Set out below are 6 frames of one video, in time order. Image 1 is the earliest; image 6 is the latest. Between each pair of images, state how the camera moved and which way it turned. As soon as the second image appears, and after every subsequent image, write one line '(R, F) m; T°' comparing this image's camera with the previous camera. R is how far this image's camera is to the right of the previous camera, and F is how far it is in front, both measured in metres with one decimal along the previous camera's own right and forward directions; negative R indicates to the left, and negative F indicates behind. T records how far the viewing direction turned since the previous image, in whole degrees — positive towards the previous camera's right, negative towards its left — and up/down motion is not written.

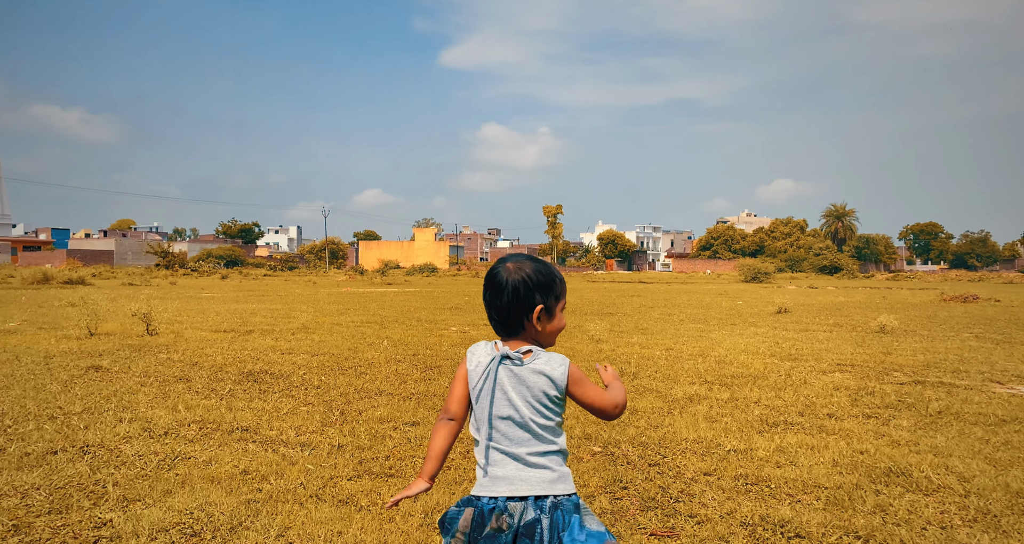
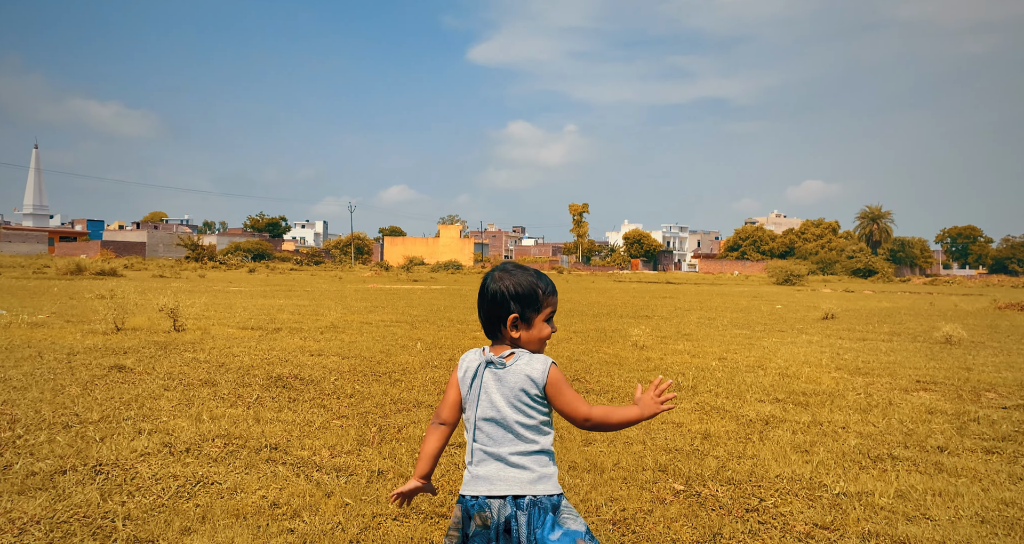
(-0.3, +0.7) m; -2°
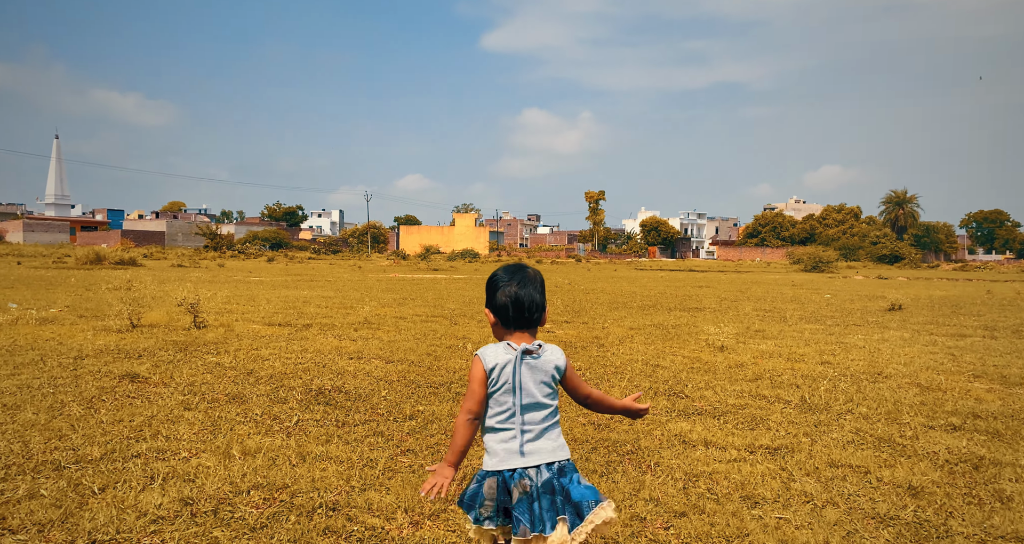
(-0.7, +1.6) m; -1°
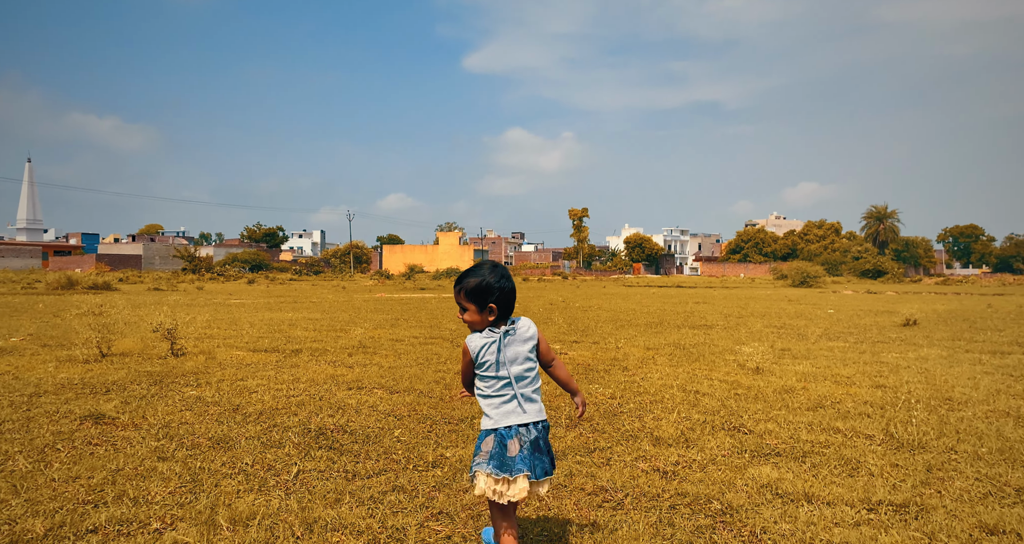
(-0.5, +1.1) m; +1°
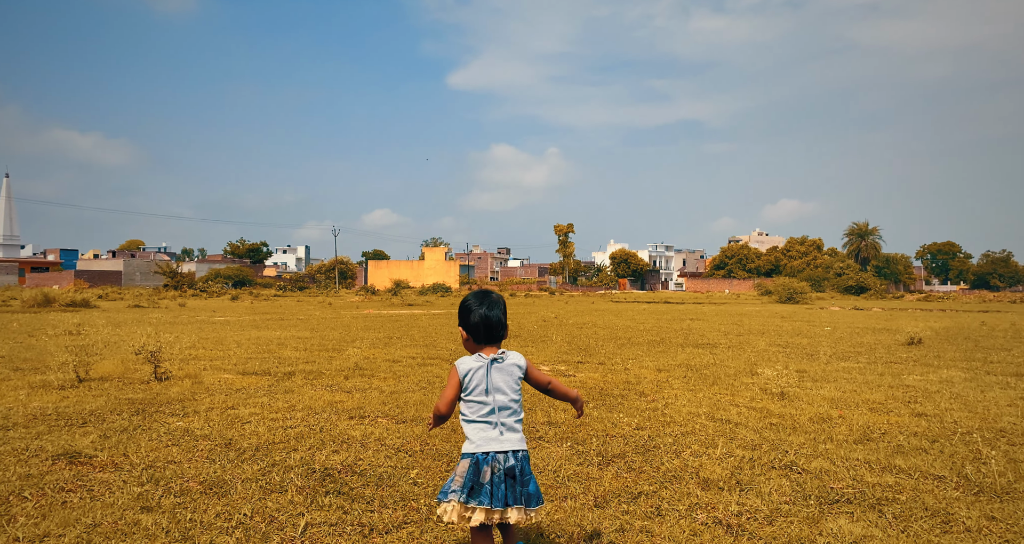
(-0.4, +0.6) m; +1°
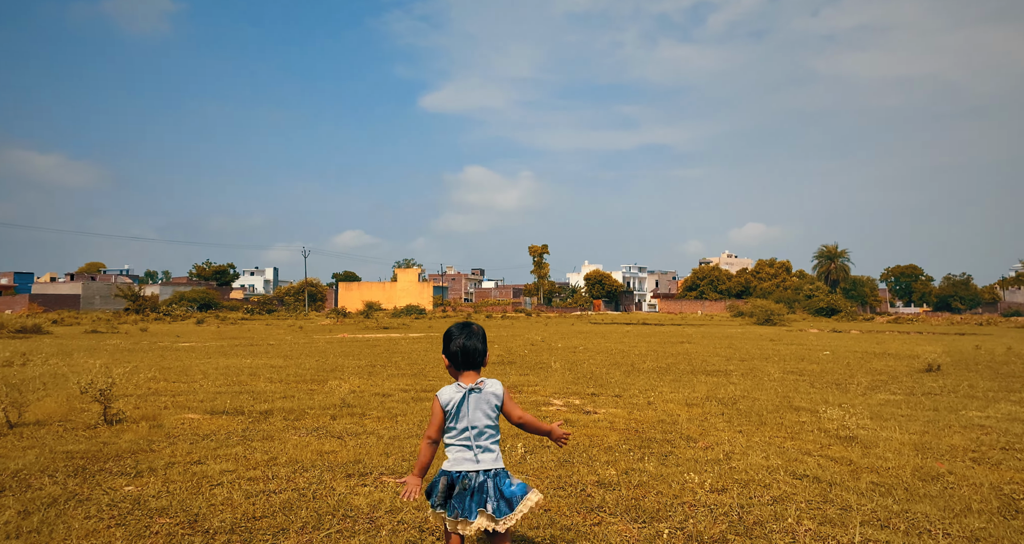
(-0.6, +1.6) m; +2°
